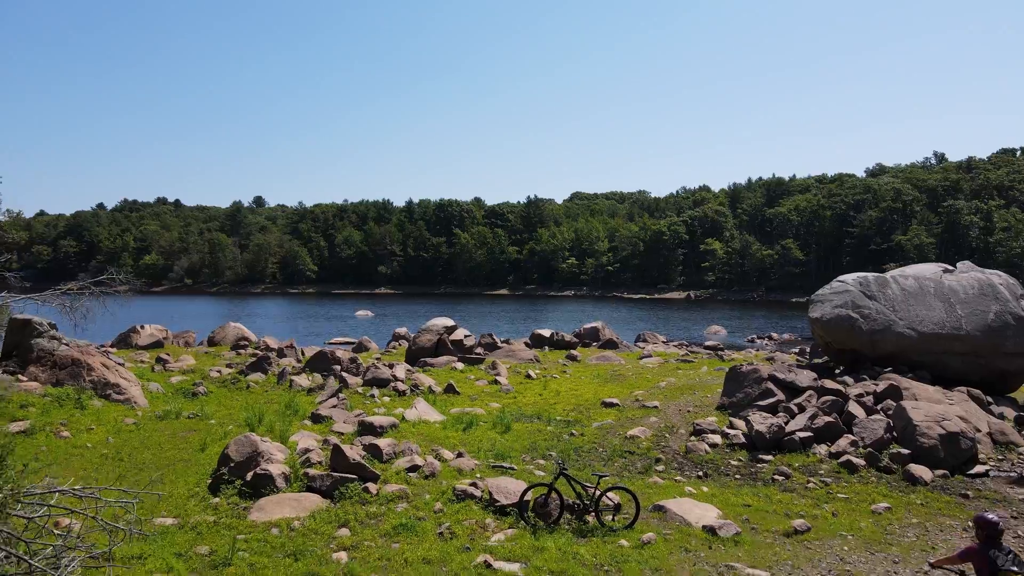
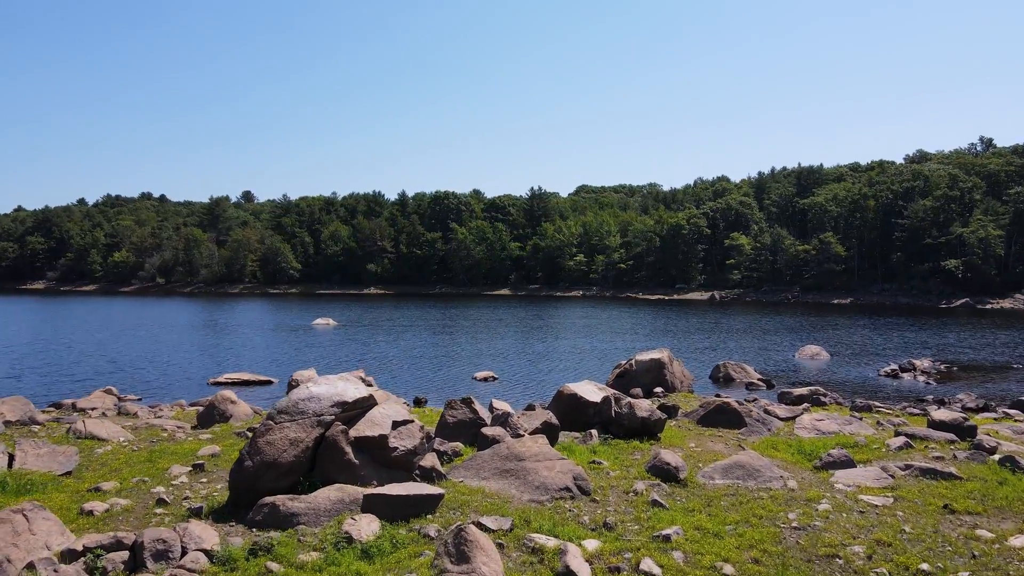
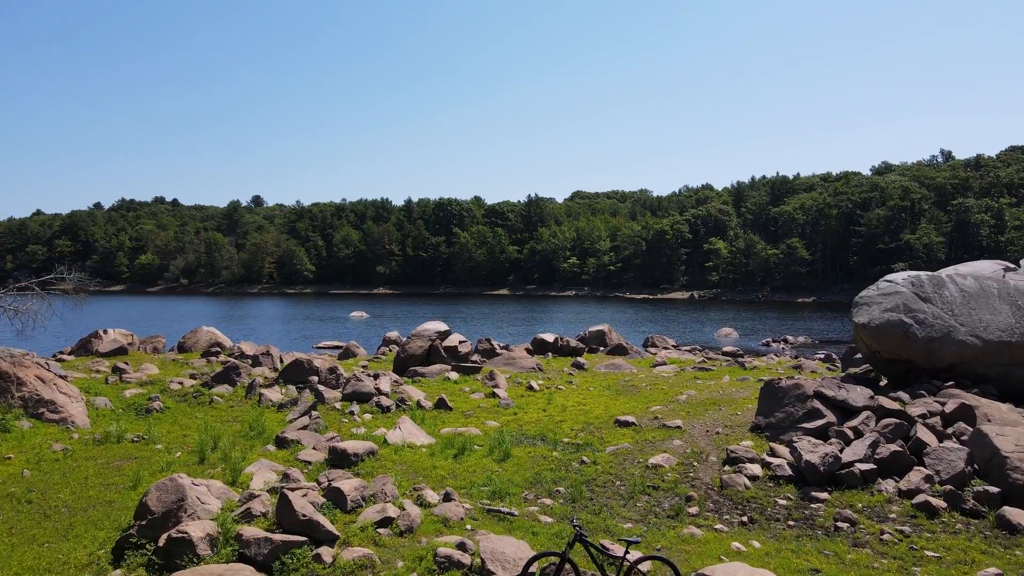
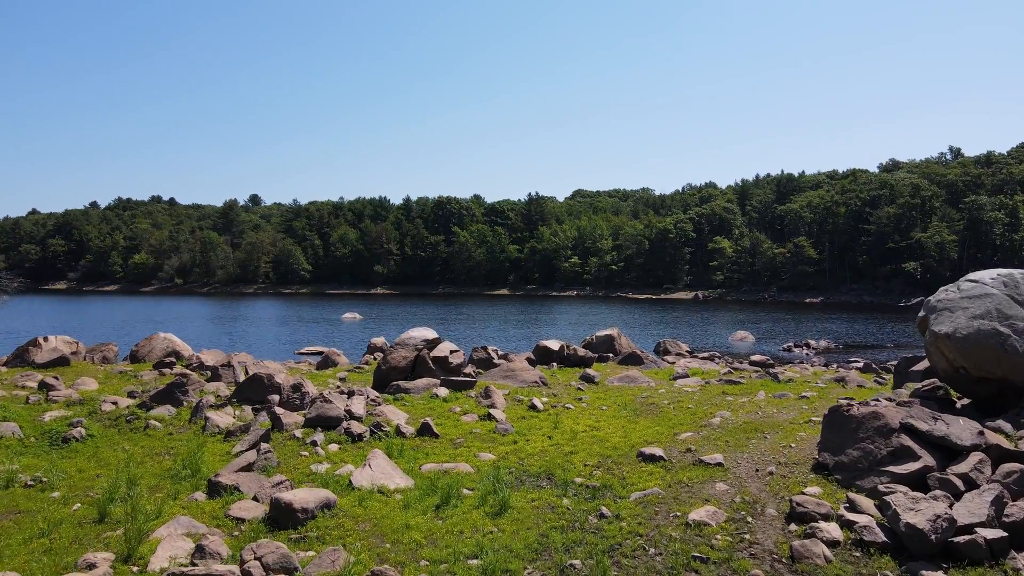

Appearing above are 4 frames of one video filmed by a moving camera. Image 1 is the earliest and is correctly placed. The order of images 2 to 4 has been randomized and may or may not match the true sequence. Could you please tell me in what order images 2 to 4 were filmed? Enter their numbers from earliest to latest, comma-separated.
3, 4, 2
